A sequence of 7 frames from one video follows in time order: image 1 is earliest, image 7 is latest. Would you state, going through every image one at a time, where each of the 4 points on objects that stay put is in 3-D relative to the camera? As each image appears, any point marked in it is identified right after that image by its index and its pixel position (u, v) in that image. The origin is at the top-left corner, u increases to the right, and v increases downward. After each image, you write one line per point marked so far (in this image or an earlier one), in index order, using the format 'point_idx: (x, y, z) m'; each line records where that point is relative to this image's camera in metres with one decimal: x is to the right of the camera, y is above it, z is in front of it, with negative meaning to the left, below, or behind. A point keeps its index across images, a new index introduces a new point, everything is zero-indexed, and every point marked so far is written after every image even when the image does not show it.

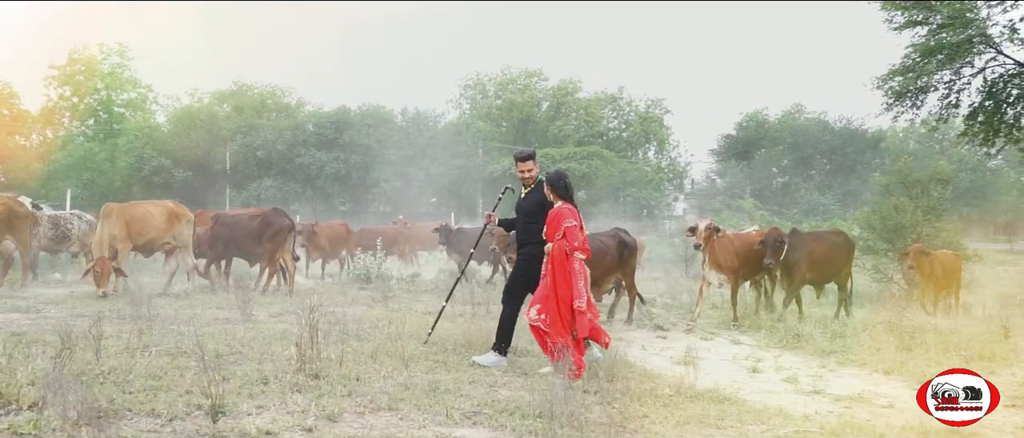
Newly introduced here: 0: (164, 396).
0: (-1.7, -0.9, +4.0) m
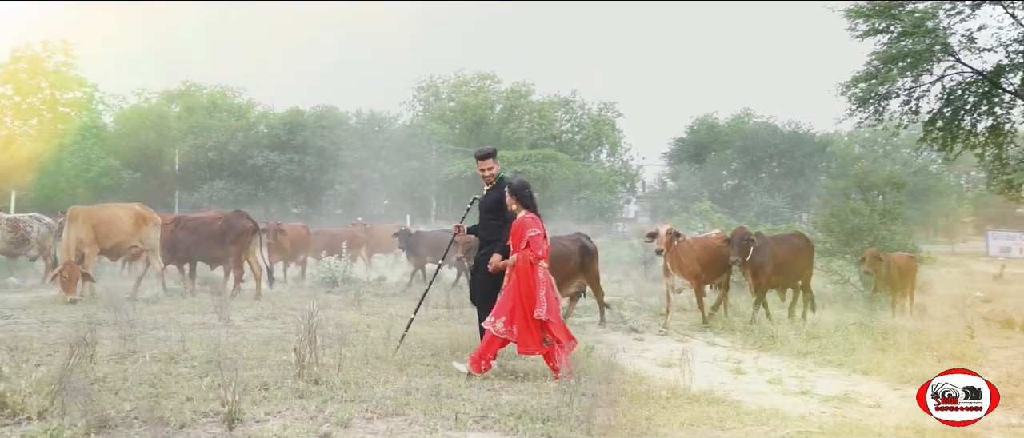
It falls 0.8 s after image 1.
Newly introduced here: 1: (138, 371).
0: (-1.6, -0.9, +4.0) m
1: (-2.1, -0.9, +4.7) m
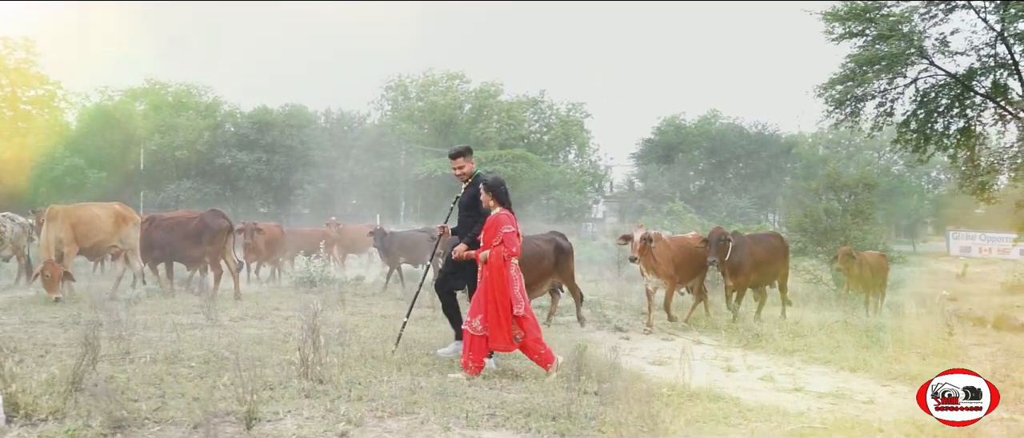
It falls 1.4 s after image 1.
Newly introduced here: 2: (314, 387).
0: (-1.6, -0.9, +3.9) m
1: (-2.1, -0.9, +4.6) m
2: (-1.1, -0.9, +4.4) m
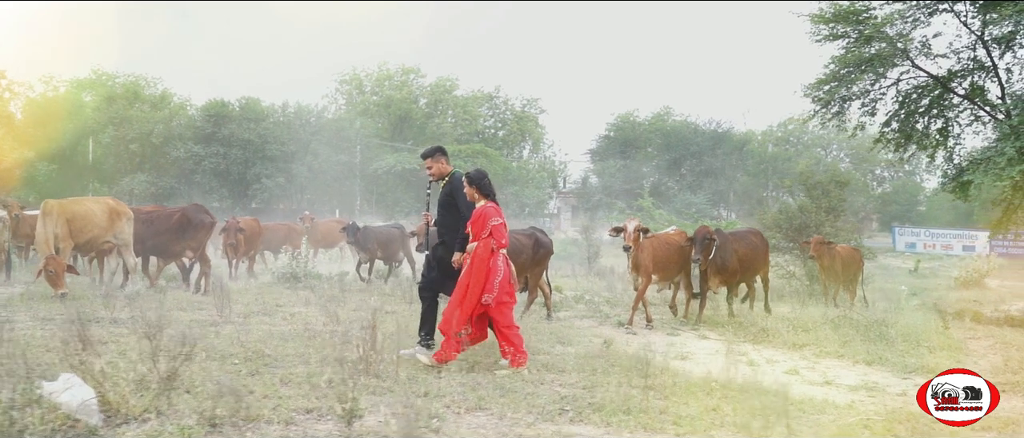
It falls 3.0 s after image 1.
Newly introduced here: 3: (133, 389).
0: (-1.2, -0.9, +3.9) m
1: (-1.8, -0.8, +4.6) m
2: (-0.7, -0.9, +4.4) m
3: (-1.7, -0.8, +3.7) m
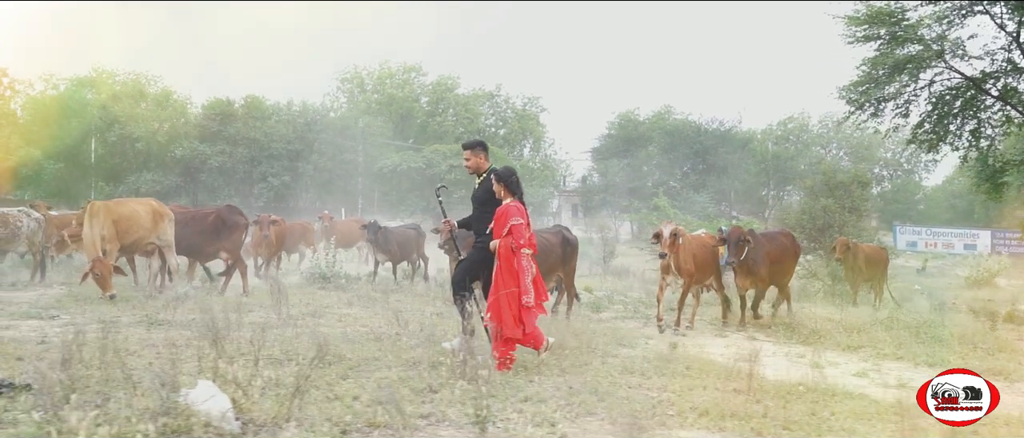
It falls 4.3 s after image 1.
0: (-0.7, -0.9, +3.9) m
1: (-1.2, -0.9, +4.6) m
2: (-0.2, -0.9, +4.5) m
3: (-1.2, -0.8, +3.7) m
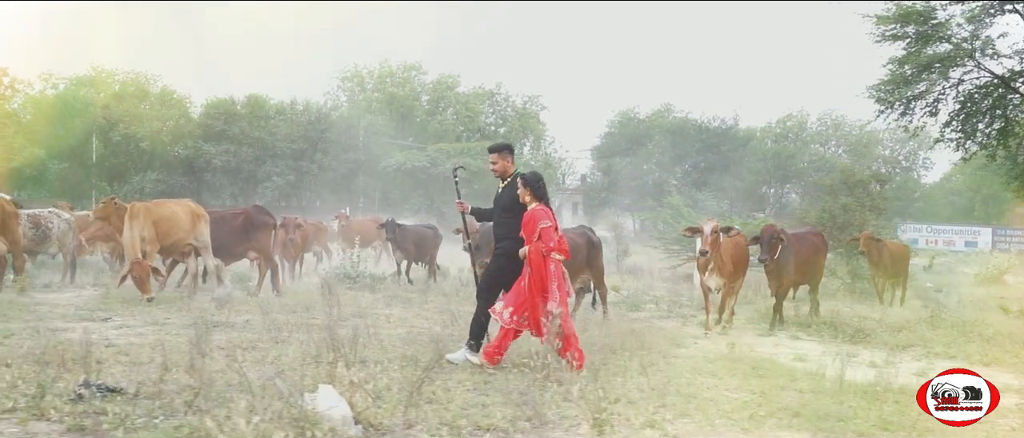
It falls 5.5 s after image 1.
0: (-0.2, -0.9, +3.9) m
1: (-0.8, -0.9, +4.6) m
2: (+0.3, -0.9, +4.5) m
3: (-0.7, -0.8, +3.7) m
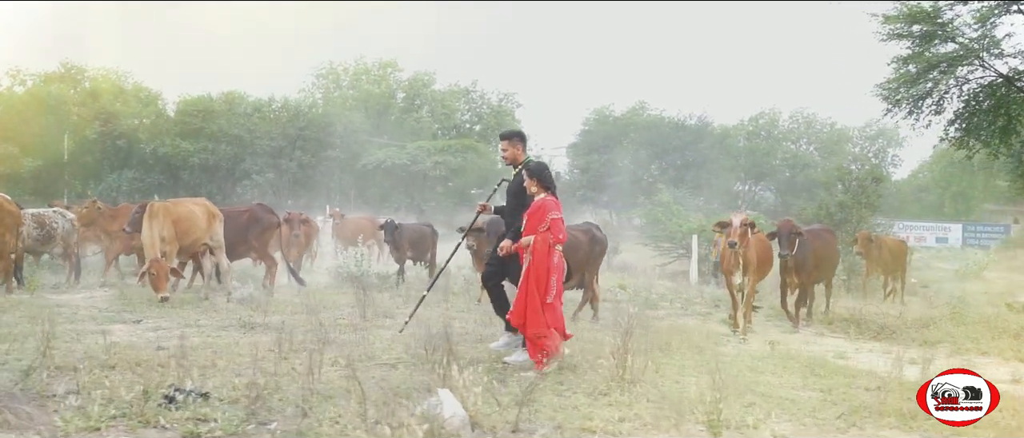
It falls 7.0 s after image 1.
0: (+0.3, -0.9, +3.9) m
1: (-0.3, -0.9, +4.5) m
2: (+0.7, -0.9, +4.4) m
3: (-0.2, -0.8, +3.6) m
